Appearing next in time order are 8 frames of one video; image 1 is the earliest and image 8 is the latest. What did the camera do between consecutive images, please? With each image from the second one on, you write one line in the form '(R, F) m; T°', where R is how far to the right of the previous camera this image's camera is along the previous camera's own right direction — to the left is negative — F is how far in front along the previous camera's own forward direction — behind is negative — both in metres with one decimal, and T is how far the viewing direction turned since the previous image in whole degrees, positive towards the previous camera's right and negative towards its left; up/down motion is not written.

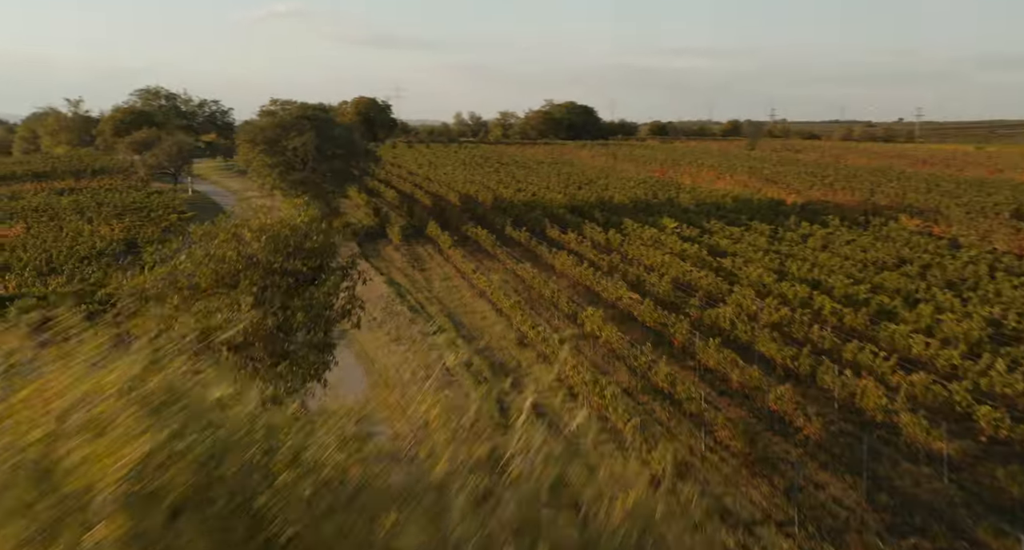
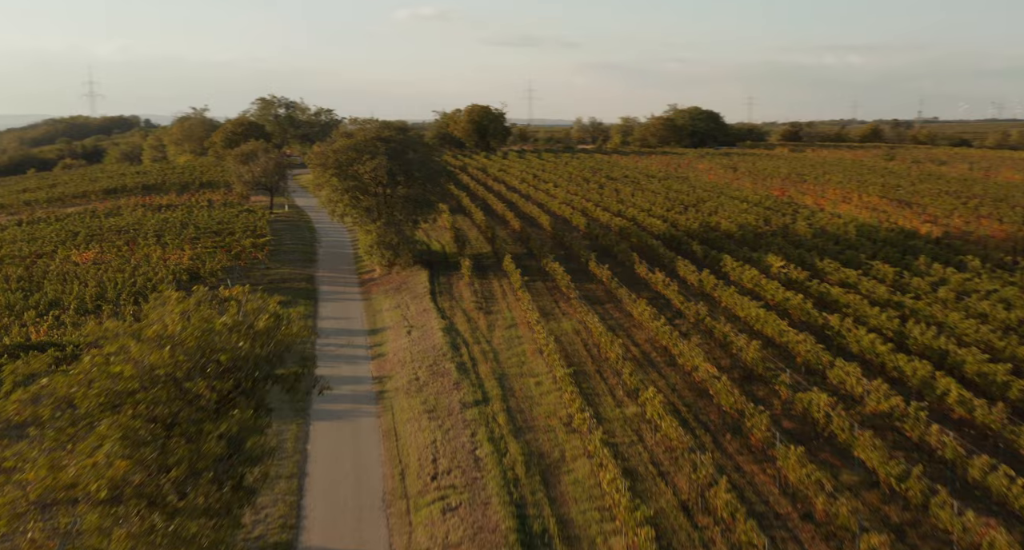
(+1.1, +2.4) m; -8°
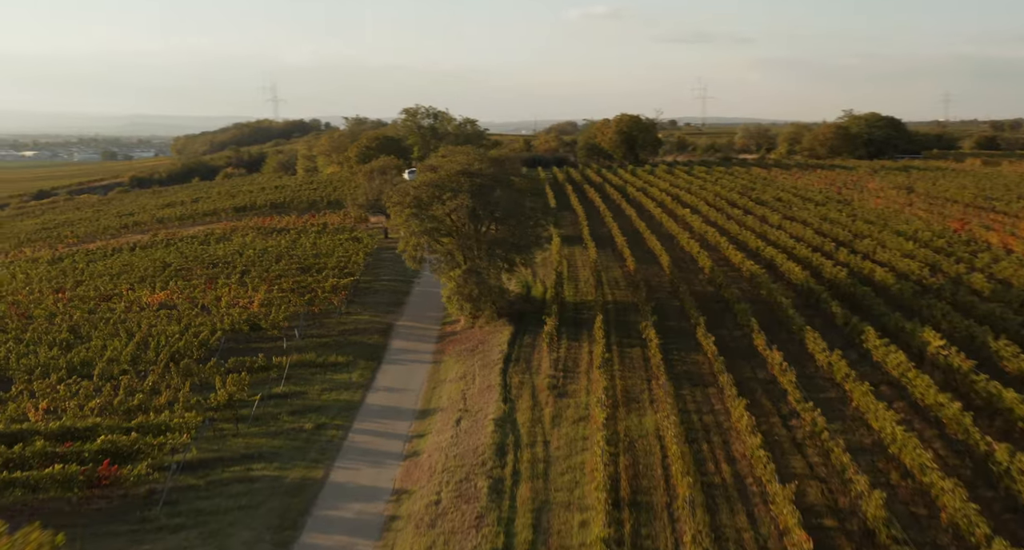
(+1.7, +3.6) m; -11°
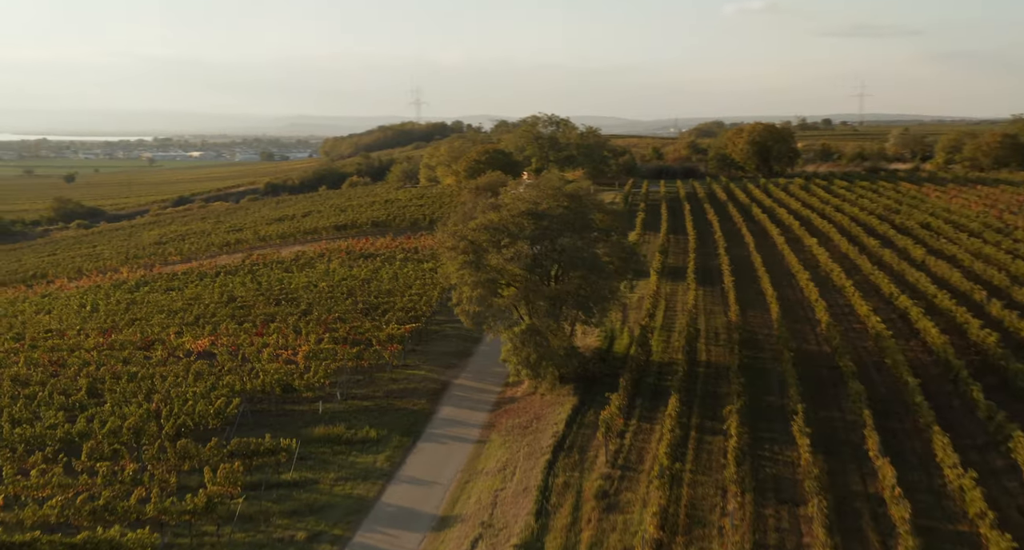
(+1.6, +3.3) m; -9°
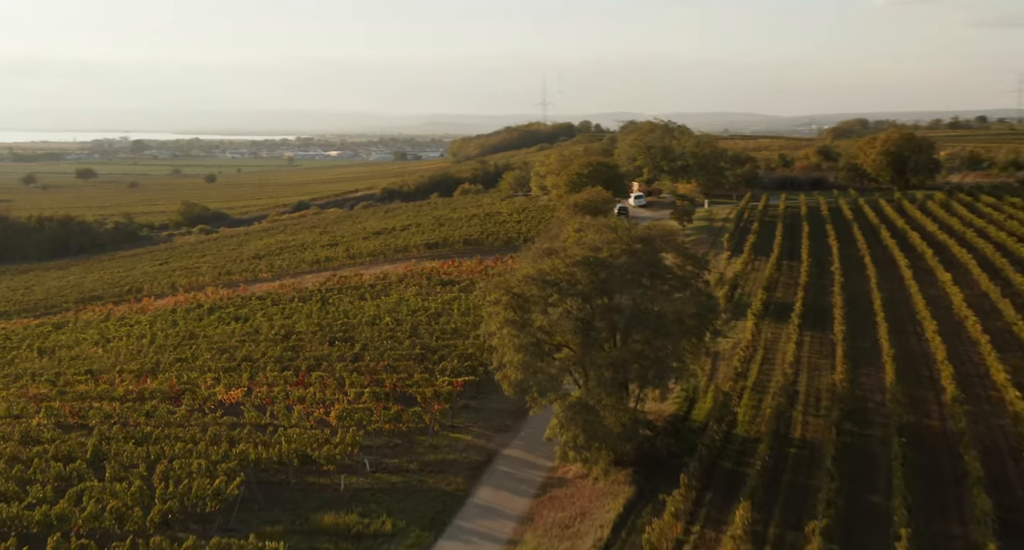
(+1.5, +3.0) m; -8°
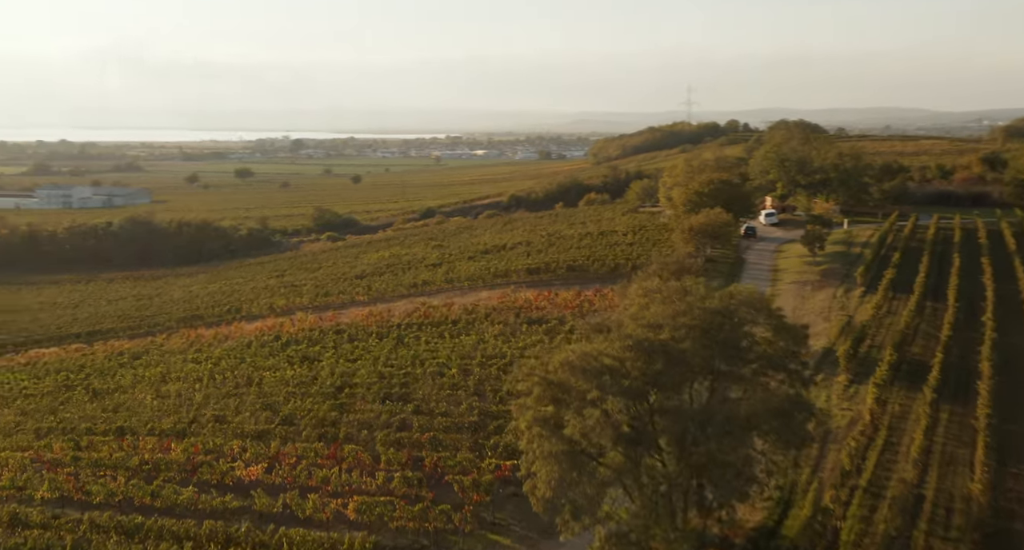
(+1.8, +3.4) m; -9°
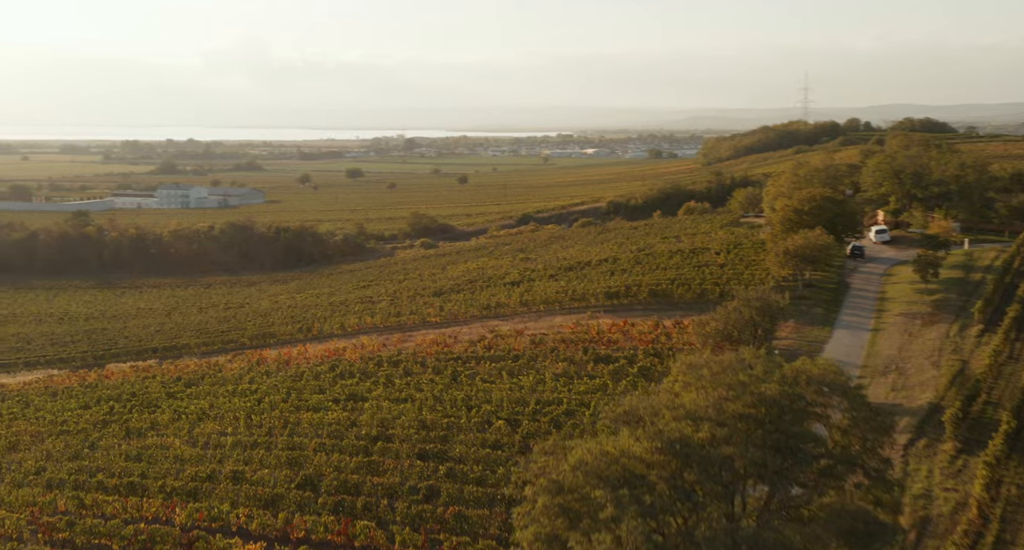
(+1.5, +2.7) m; -7°
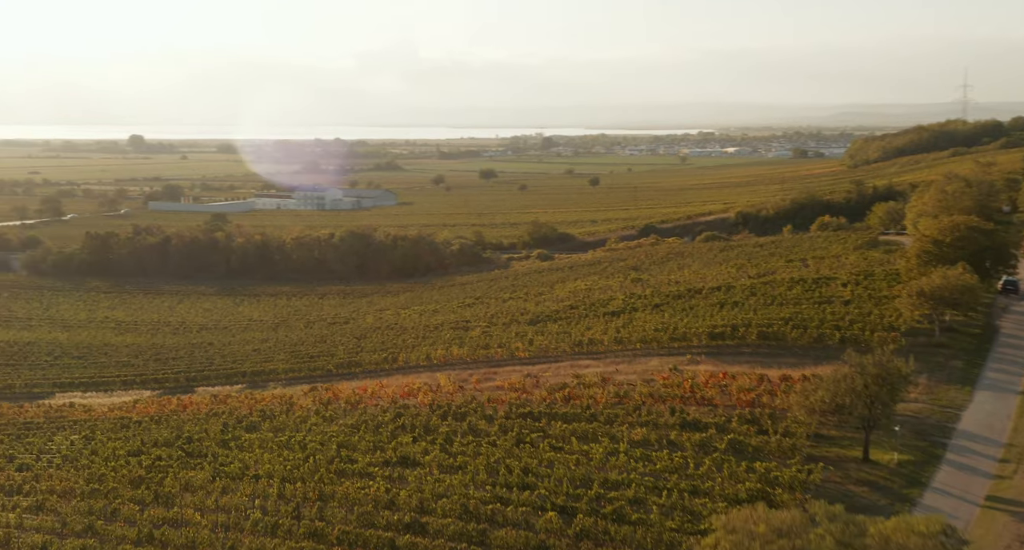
(+2.0, +3.4) m; -9°
